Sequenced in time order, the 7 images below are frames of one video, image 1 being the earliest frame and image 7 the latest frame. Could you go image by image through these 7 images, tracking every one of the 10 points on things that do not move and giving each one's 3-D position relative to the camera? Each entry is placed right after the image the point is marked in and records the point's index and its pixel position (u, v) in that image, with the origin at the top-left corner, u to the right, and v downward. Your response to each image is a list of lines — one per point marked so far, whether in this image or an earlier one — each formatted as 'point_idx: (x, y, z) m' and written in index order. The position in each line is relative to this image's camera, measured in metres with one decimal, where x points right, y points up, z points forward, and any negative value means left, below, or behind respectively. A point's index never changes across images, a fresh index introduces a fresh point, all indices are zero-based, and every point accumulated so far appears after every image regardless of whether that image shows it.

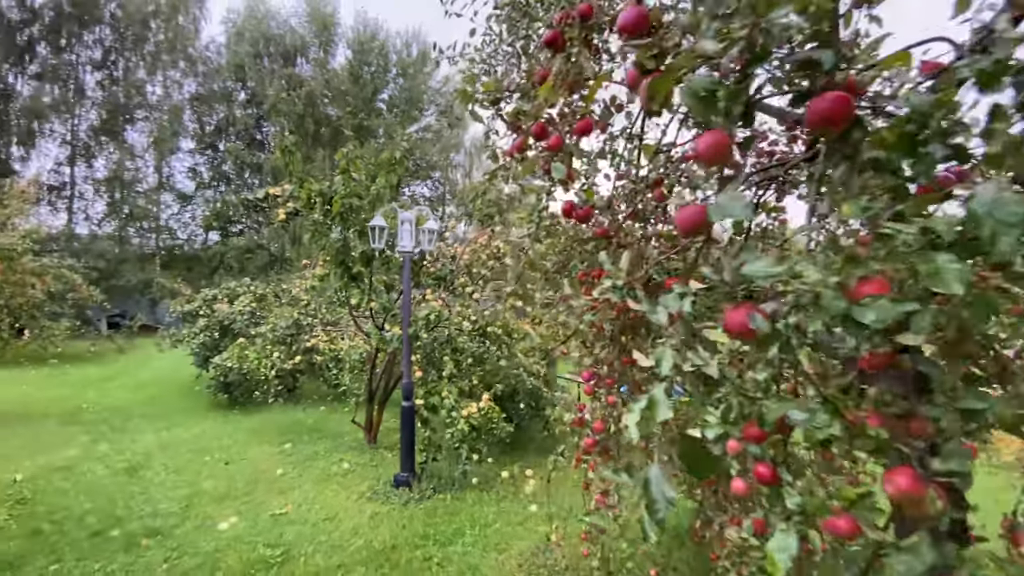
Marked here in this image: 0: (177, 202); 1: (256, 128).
0: (-12.4, +3.1, +17.9) m
1: (-9.6, +5.8, +18.1) m
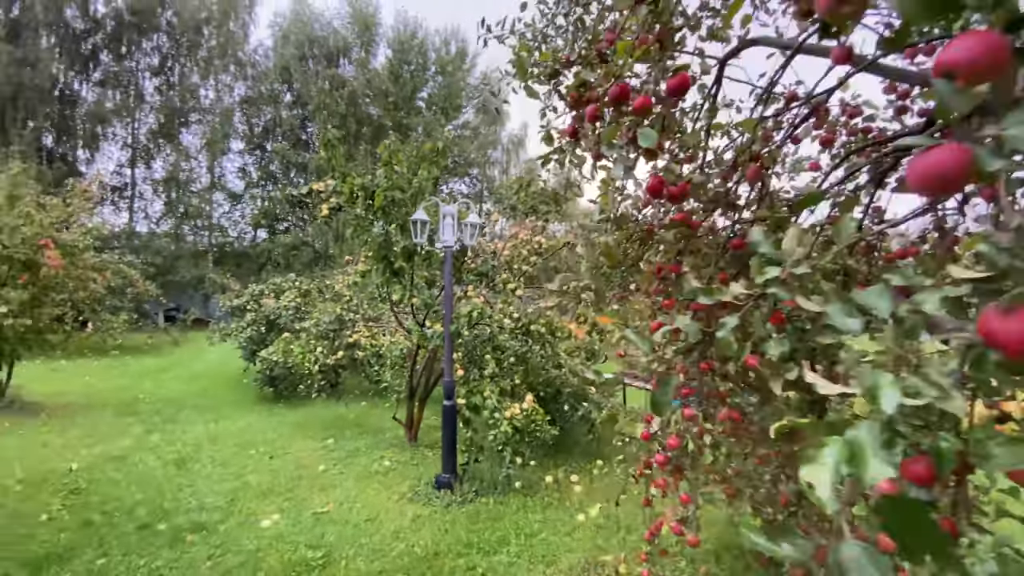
0: (-10.9, +3.3, +18.6) m
1: (-8.1, +6.0, +18.5) m
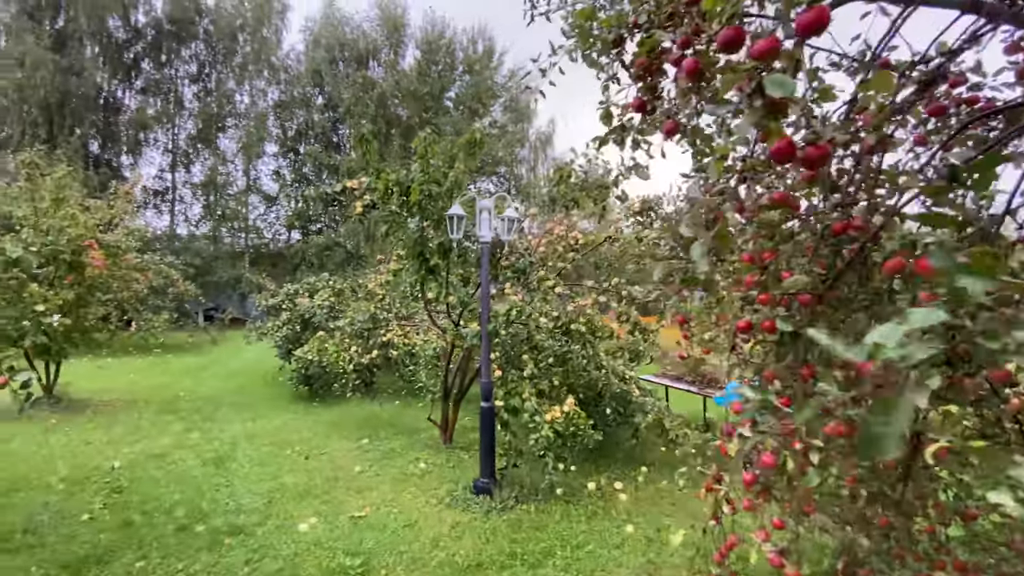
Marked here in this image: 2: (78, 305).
0: (-9.8, +3.3, +19.0) m
1: (-7.0, +6.0, +18.7) m
2: (-6.0, -0.2, +6.7) m
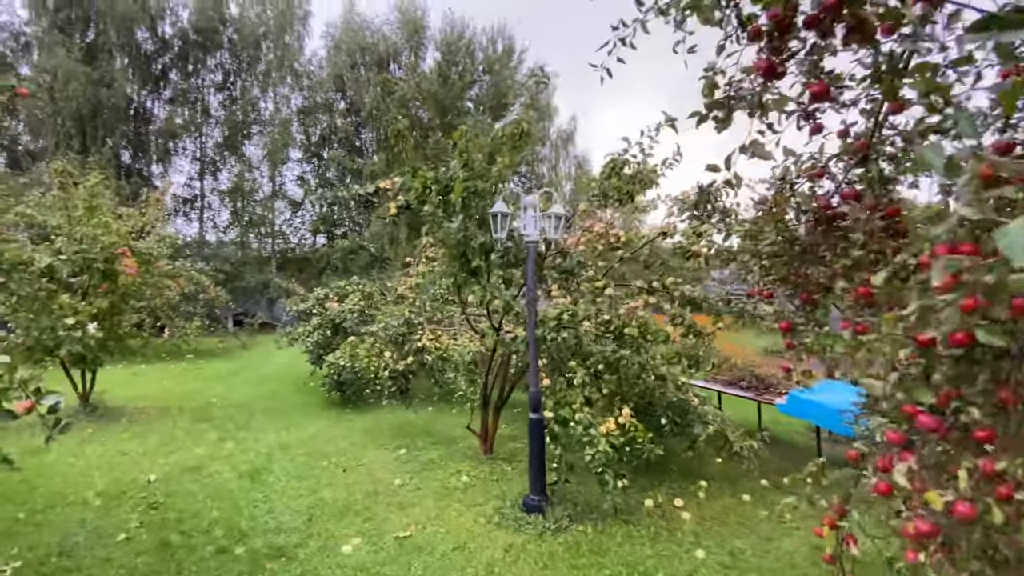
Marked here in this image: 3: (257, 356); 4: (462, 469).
0: (-8.9, +3.1, +19.1) m
1: (-6.1, +5.9, +18.8) m
2: (-5.5, -0.3, +6.7) m
3: (-6.2, -1.6, +11.7) m
4: (-0.5, -1.7, +4.5) m
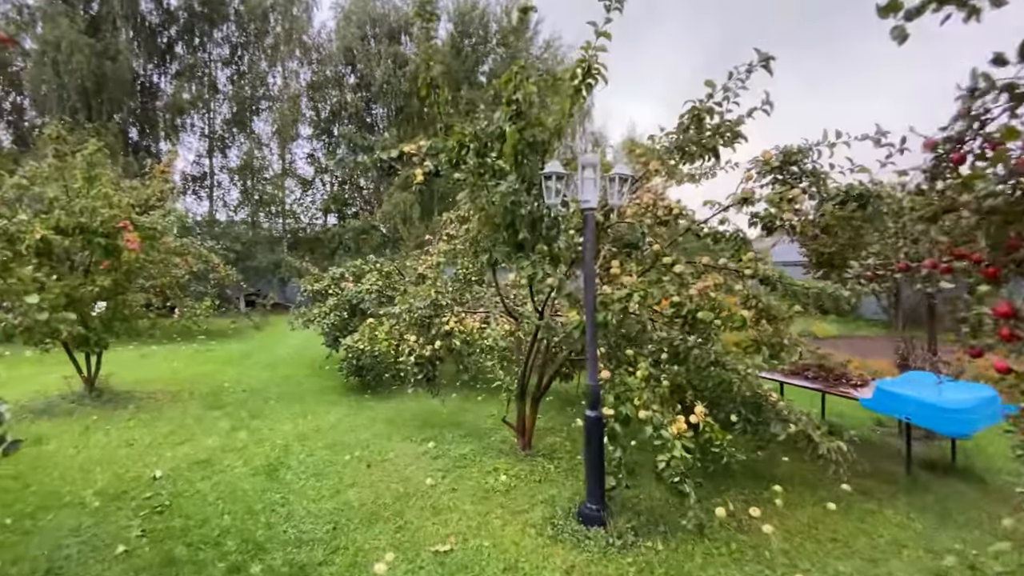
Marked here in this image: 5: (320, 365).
0: (-8.2, +3.9, +18.6) m
1: (-5.5, +6.6, +18.1) m
2: (-5.1, -0.1, +6.3) m
3: (-5.7, -1.1, +11.3) m
4: (-0.1, -1.5, +4.1) m
5: (-3.2, -1.3, +8.1) m
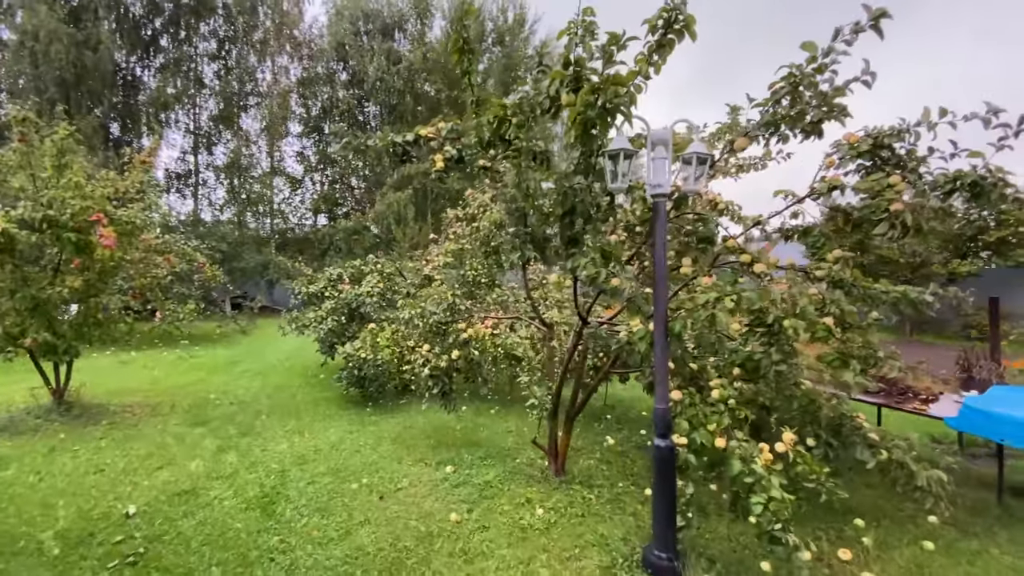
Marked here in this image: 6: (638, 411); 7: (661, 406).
0: (-8.3, +3.8, +17.9) m
1: (-5.5, +6.5, +17.5) m
2: (-4.9, -0.1, +5.6) m
3: (-5.6, -1.2, +10.6) m
4: (+0.2, -1.5, +3.5) m
5: (-3.0, -1.3, +7.5) m
6: (+1.4, -1.4, +5.4) m
7: (+0.8, -0.6, +2.6) m
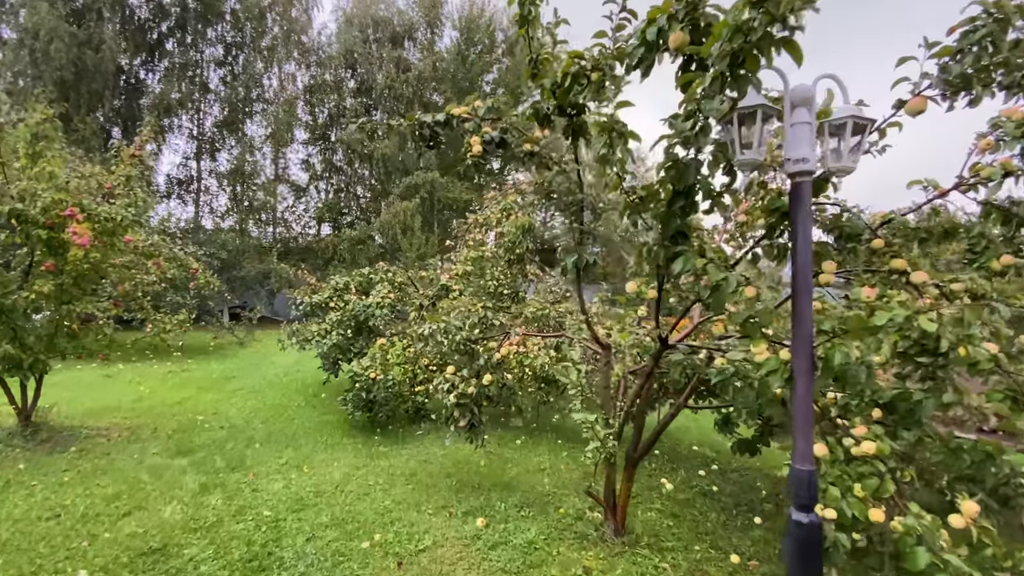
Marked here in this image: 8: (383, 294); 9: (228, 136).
0: (-7.9, +3.4, +17.3) m
1: (-5.1, +6.1, +17.0) m
2: (-4.6, -0.1, +4.9) m
3: (-5.3, -1.4, +9.9) m
4: (+0.5, -1.6, +2.8) m
5: (-2.7, -1.5, +6.7) m
6: (+1.7, -1.5, +4.7) m
7: (+1.1, -0.7, +1.9) m
8: (-1.6, -0.1, +6.1) m
9: (-9.8, +5.4, +16.7) m
